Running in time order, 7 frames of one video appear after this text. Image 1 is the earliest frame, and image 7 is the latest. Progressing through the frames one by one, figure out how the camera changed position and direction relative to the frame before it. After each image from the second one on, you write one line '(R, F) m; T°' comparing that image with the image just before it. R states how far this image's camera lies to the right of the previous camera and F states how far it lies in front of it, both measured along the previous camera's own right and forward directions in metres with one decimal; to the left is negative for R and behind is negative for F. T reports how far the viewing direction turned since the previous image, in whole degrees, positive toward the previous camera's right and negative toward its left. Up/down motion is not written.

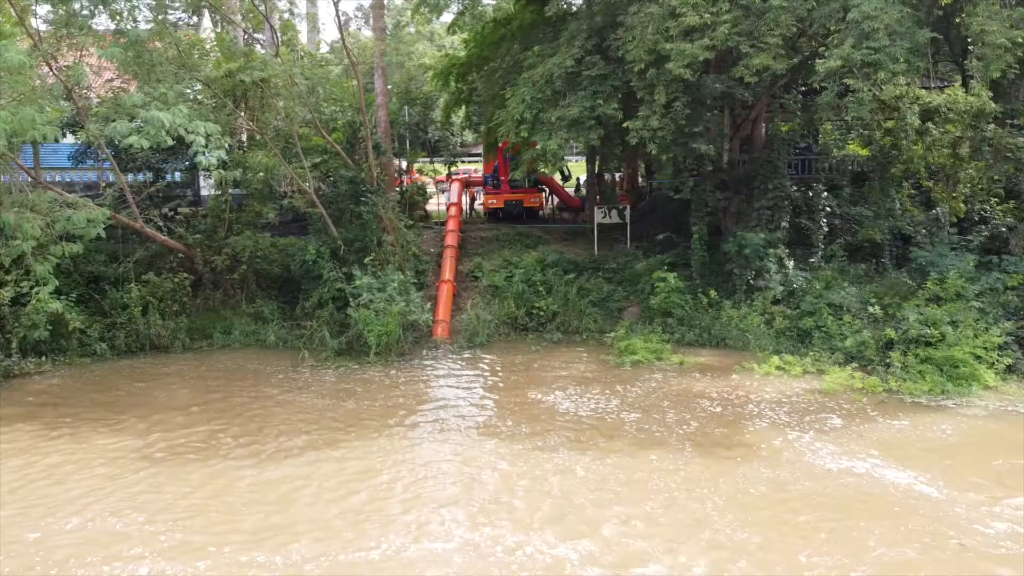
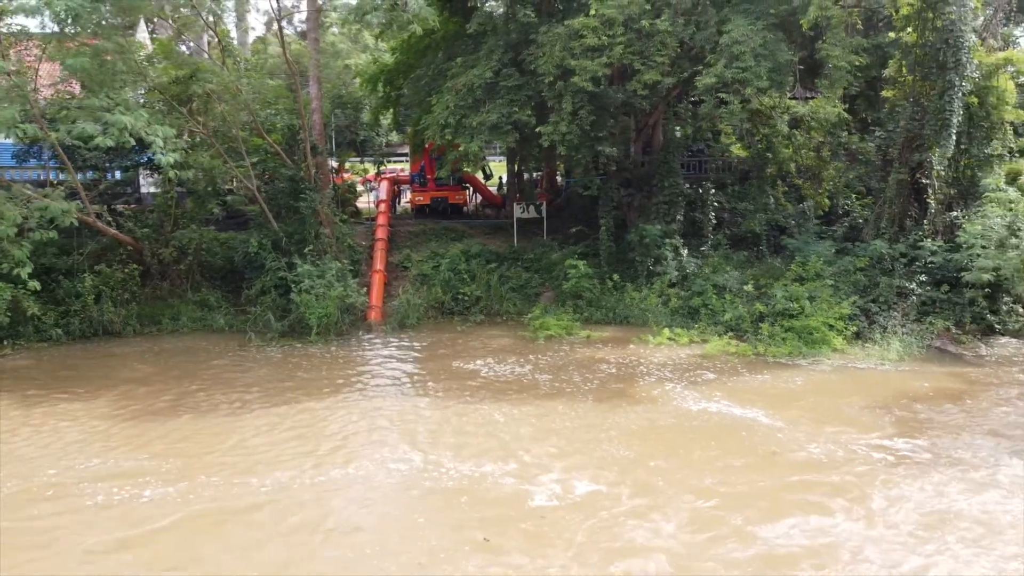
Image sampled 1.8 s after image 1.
(0.0, -1.5) m; +5°
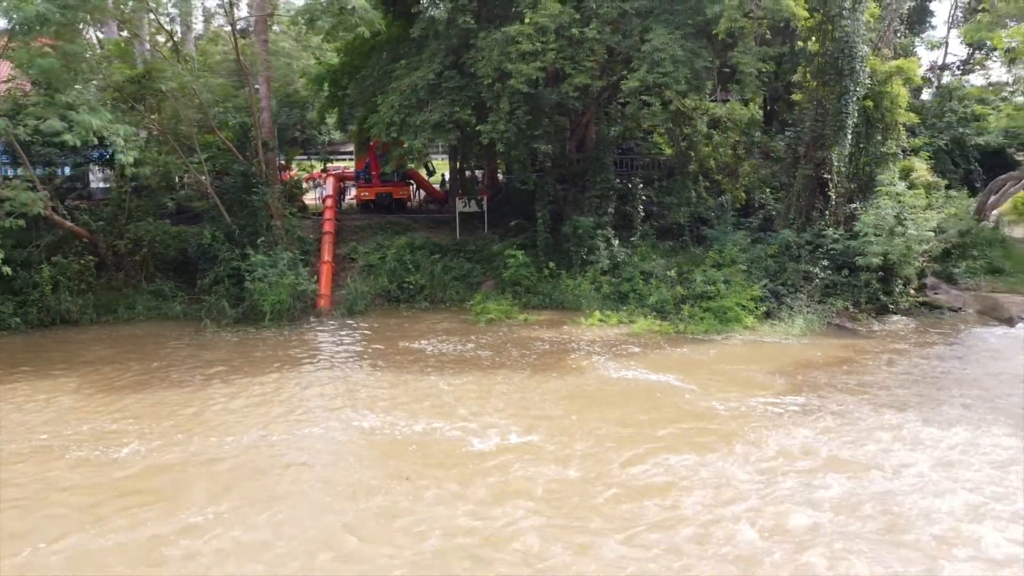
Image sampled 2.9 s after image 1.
(0.0, -1.0) m; +4°
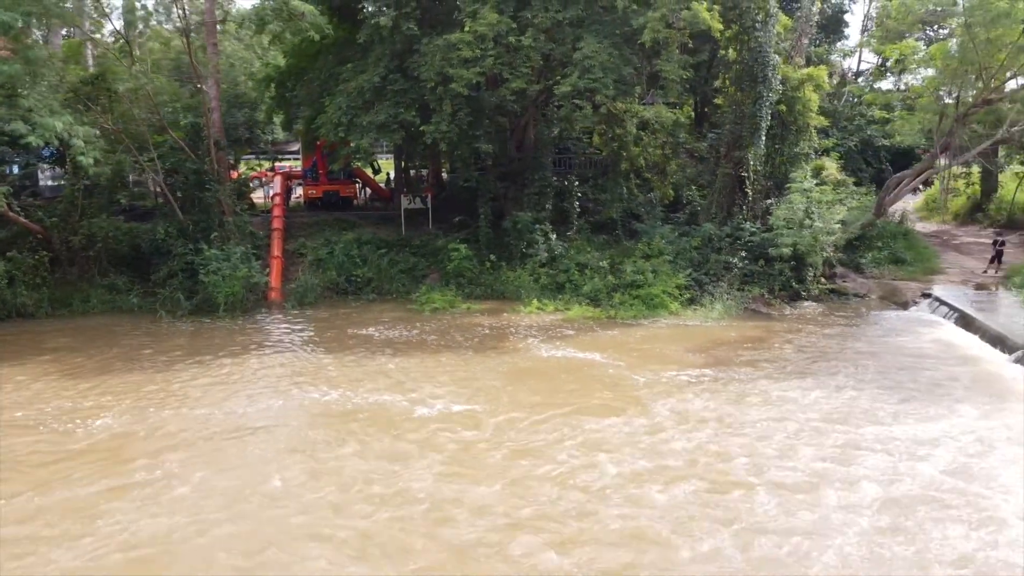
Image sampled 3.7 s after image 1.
(0.0, -0.9) m; +4°
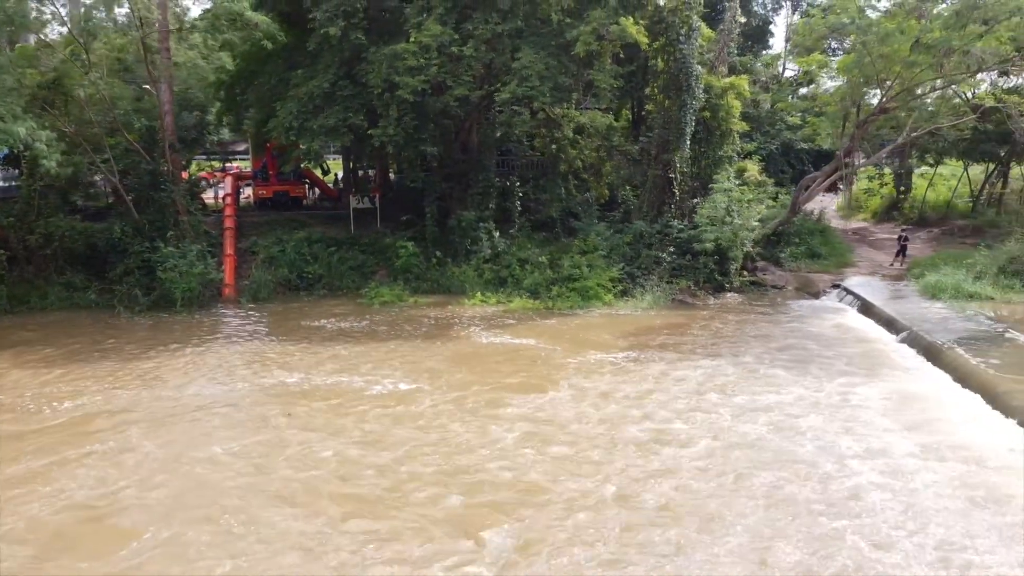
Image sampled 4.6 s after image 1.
(+0.1, -1.0) m; +4°
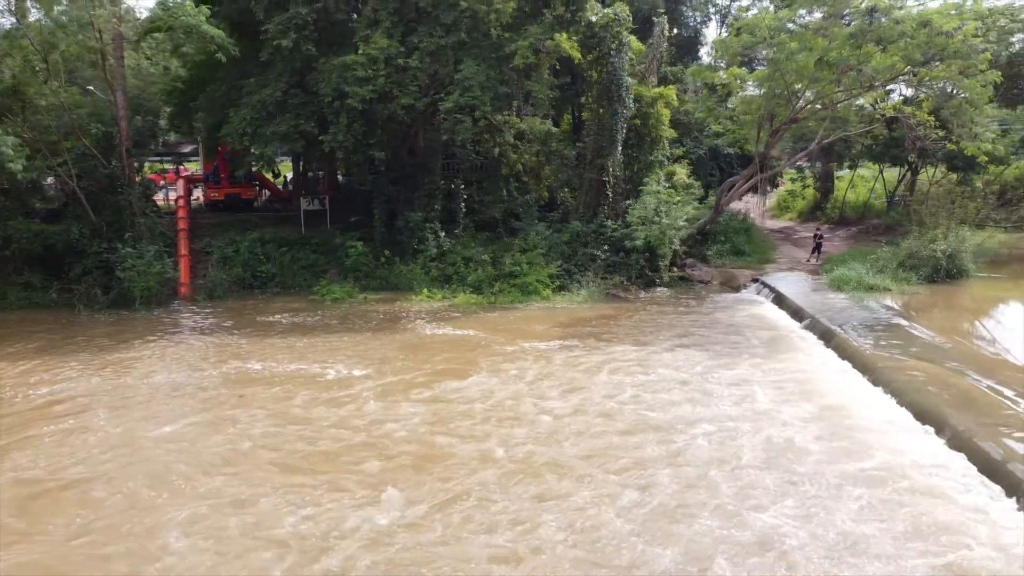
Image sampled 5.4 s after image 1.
(+0.1, -1.1) m; +4°
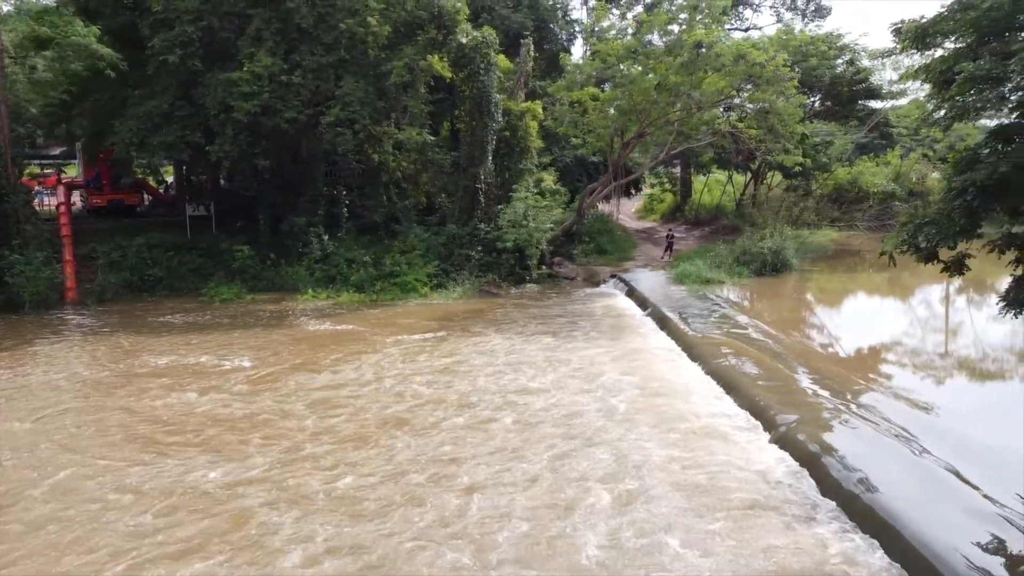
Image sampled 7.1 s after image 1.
(+0.2, -1.7) m; +8°
